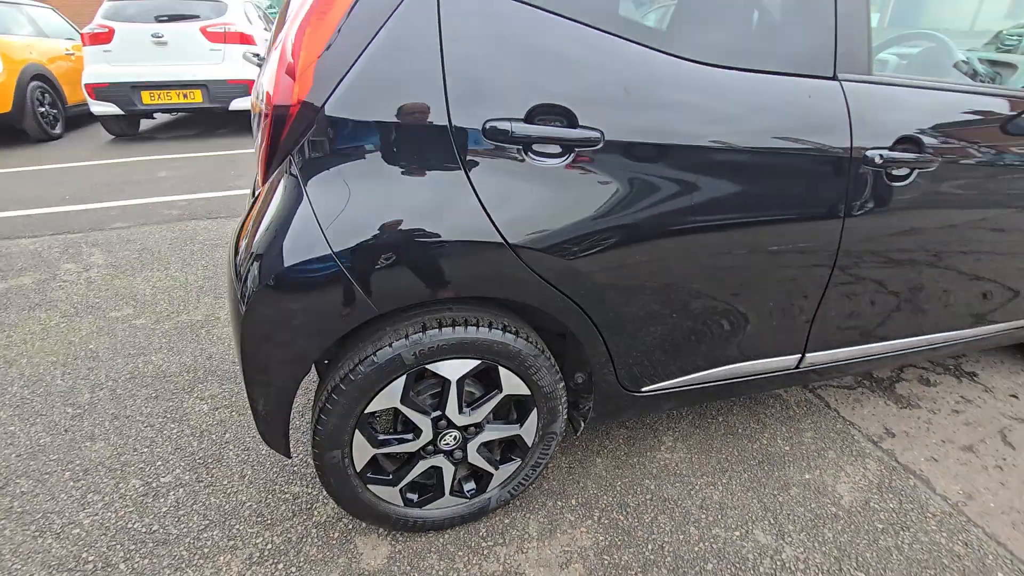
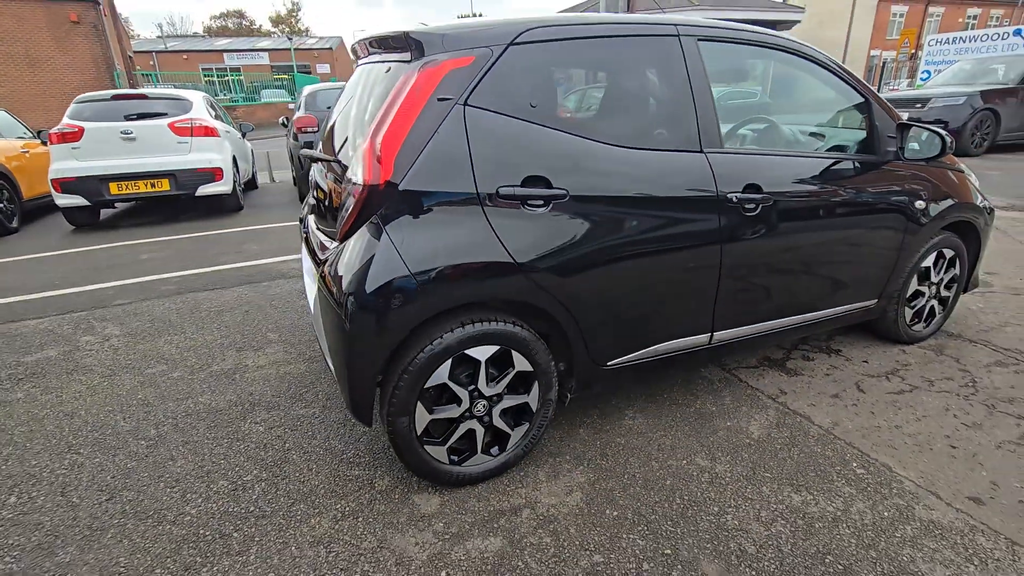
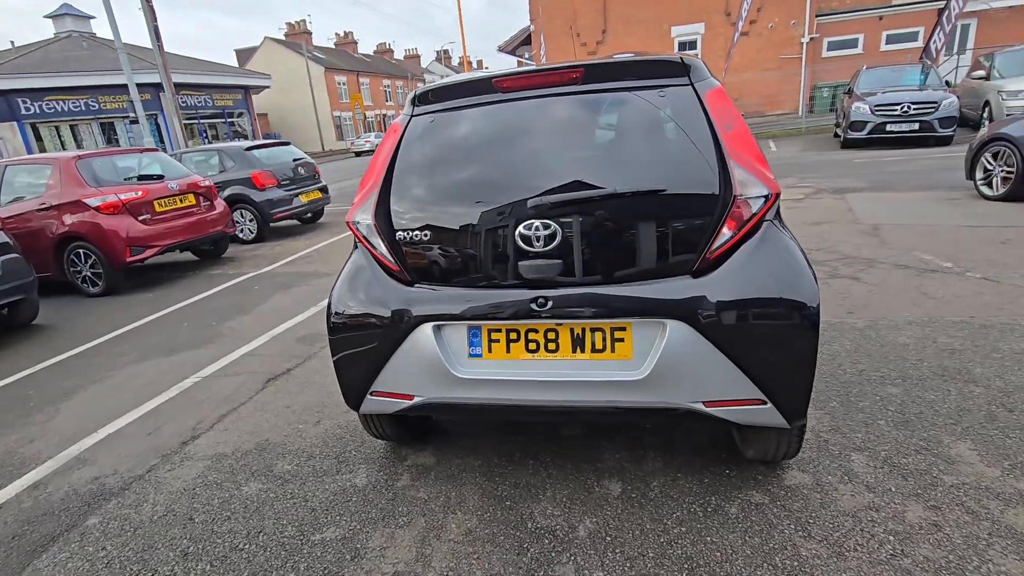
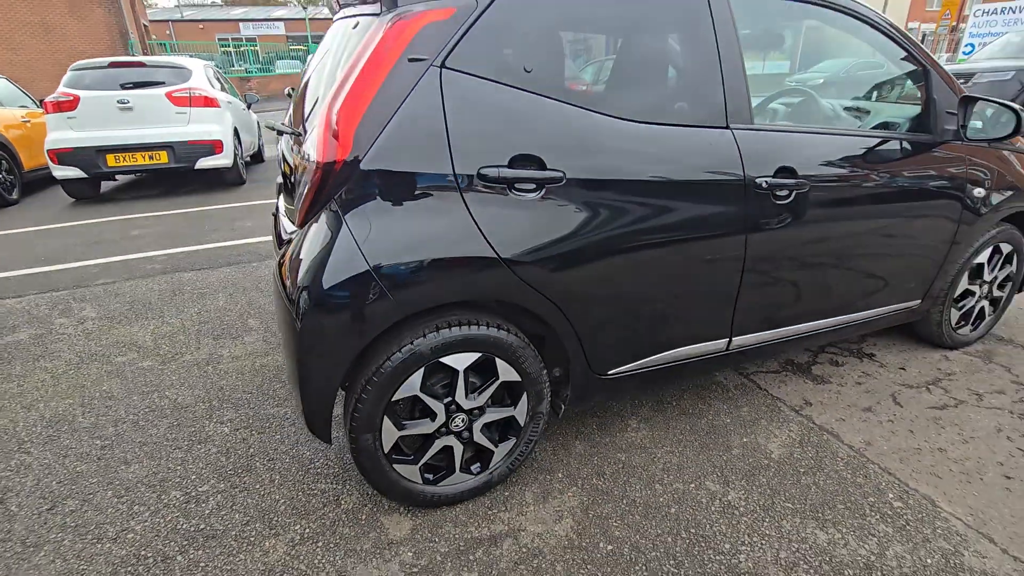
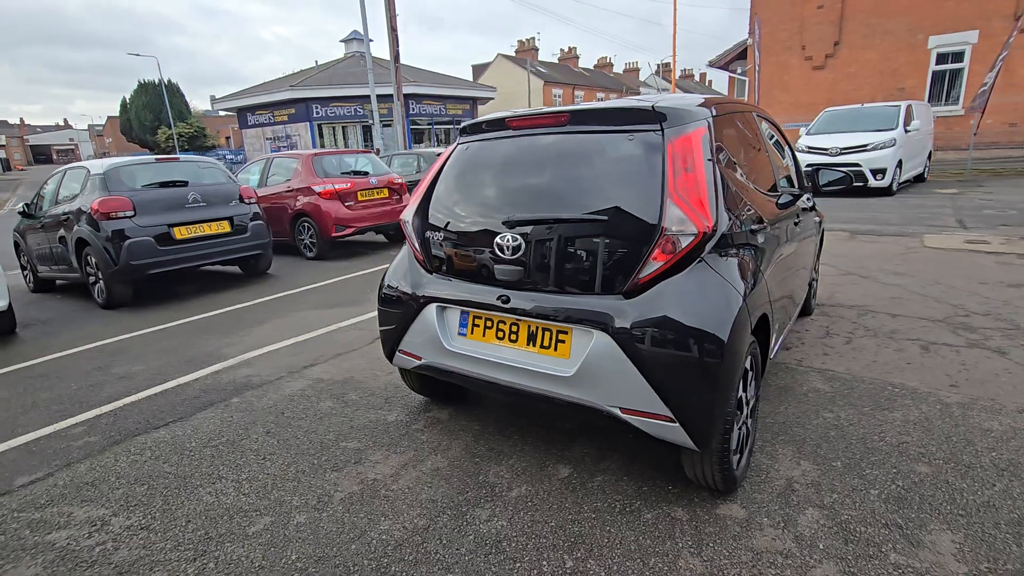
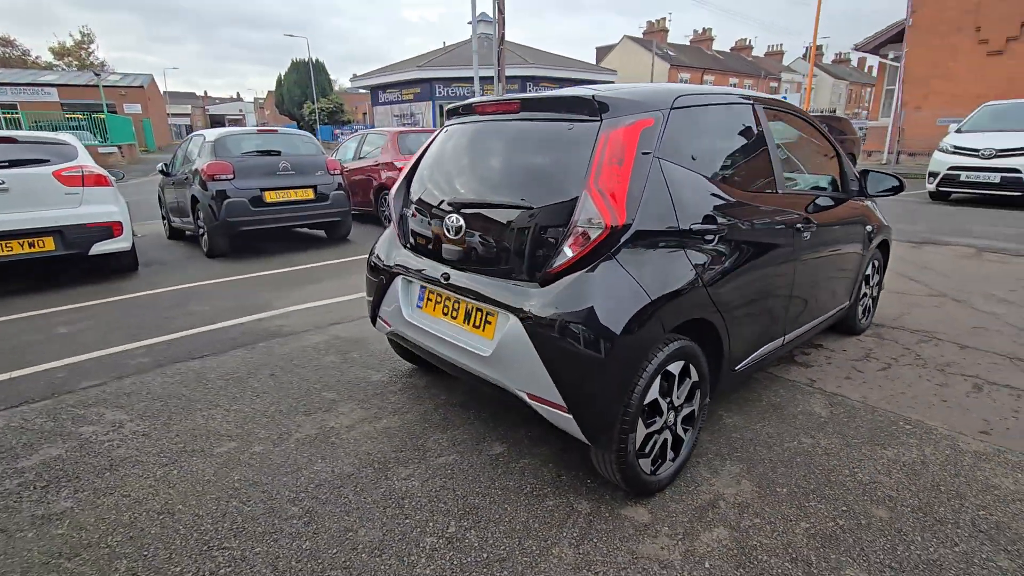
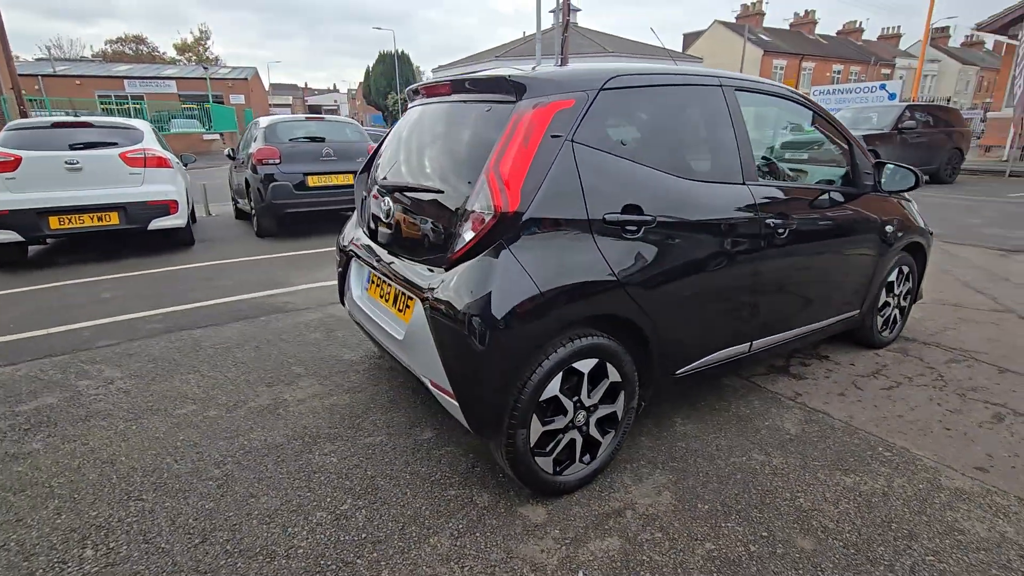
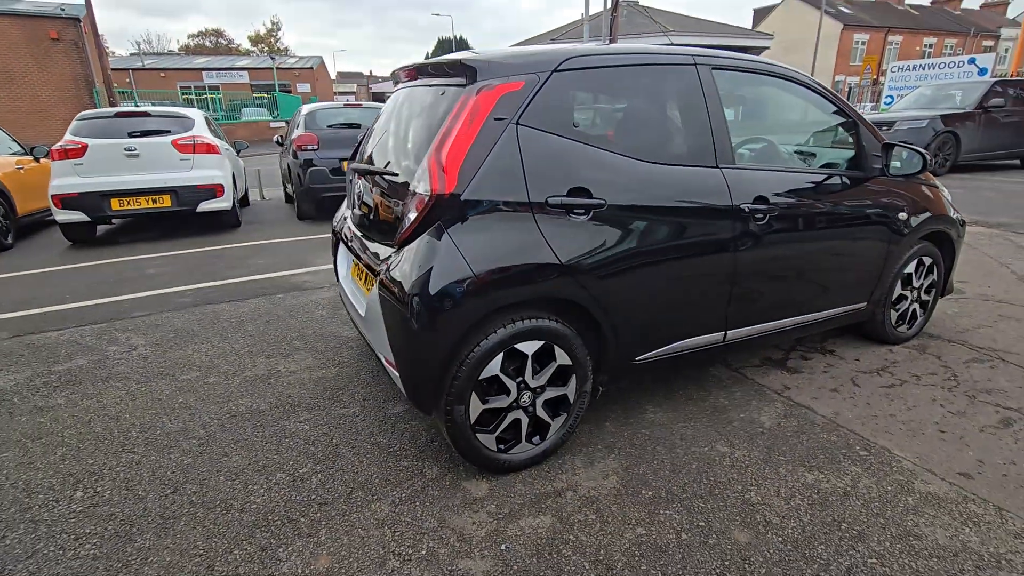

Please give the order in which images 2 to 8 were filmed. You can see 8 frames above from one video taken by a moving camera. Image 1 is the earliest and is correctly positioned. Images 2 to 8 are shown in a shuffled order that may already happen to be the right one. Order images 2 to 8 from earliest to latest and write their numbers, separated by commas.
4, 2, 8, 7, 6, 5, 3
